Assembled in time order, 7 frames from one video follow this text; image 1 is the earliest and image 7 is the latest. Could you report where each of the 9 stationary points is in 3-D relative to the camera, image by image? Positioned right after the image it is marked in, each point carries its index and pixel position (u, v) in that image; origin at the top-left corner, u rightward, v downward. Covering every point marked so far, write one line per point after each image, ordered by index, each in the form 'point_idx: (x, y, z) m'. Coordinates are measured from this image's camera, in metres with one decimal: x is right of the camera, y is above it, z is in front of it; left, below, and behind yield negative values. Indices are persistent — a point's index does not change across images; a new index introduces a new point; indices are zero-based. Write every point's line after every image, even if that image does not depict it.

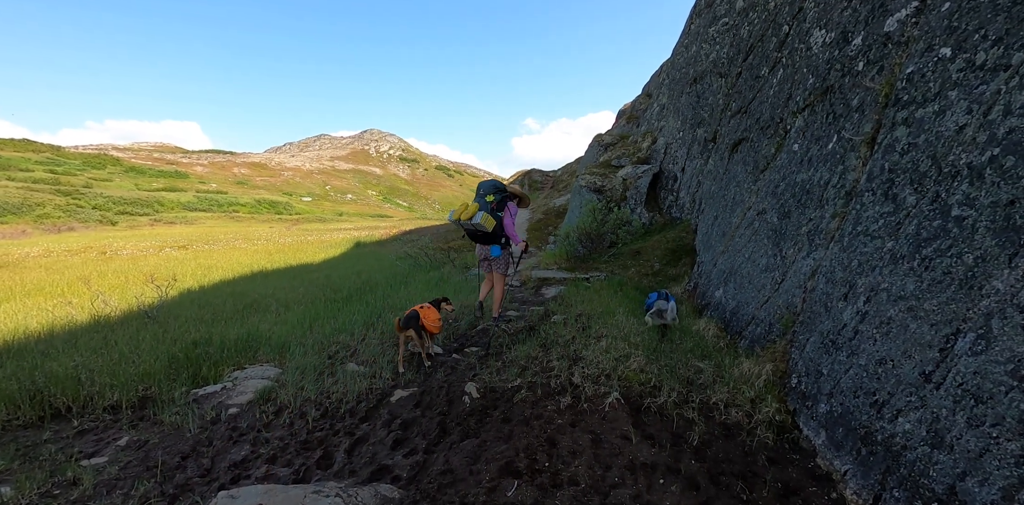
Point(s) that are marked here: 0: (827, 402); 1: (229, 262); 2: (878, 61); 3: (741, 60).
0: (+3.0, -1.4, +4.3) m
1: (-11.6, -0.4, +18.4) m
2: (+4.5, +2.4, +5.5) m
3: (+5.8, +4.9, +11.4) m
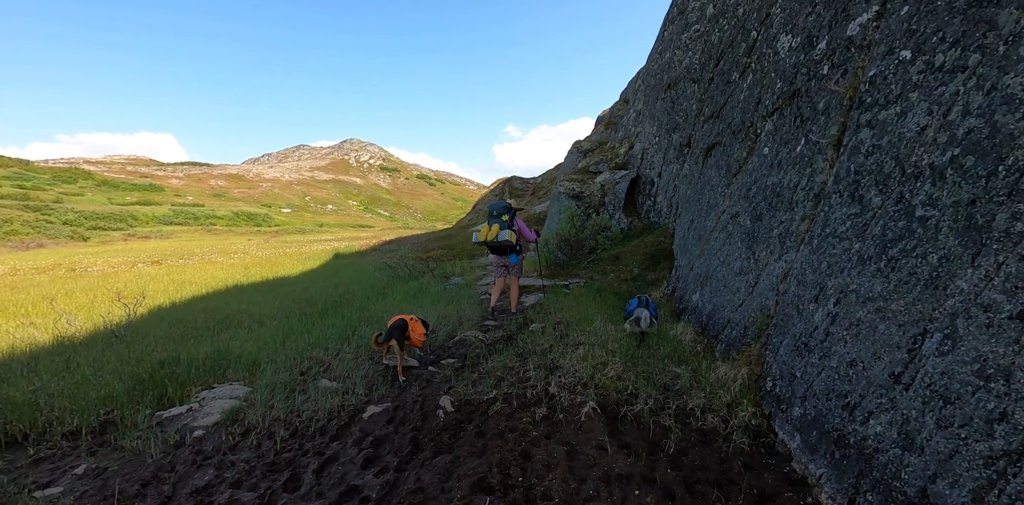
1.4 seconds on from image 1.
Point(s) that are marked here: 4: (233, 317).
0: (+2.8, -1.5, +4.3) m
1: (-12.3, -1.0, +17.9) m
2: (+4.2, +2.3, +5.6) m
3: (+5.2, +4.8, +11.6) m
4: (-5.8, -1.4, +9.3) m
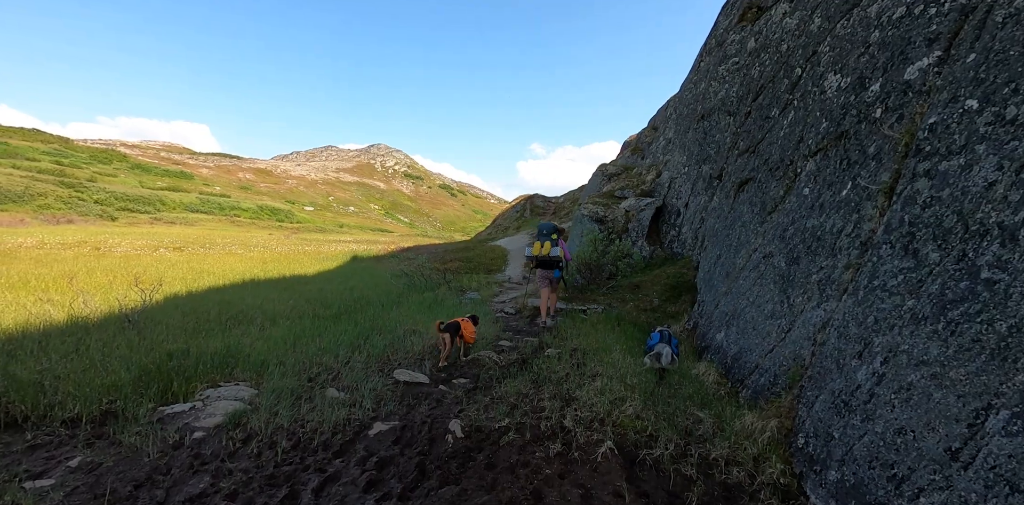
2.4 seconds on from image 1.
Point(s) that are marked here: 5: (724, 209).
0: (+2.9, -1.9, +4.0) m
1: (-11.7, -0.6, +18.1) m
2: (+4.6, +1.7, +5.4) m
3: (+6.0, +3.9, +11.4) m
4: (-5.5, -1.2, +9.3) m
5: (+5.3, +1.1, +11.3) m
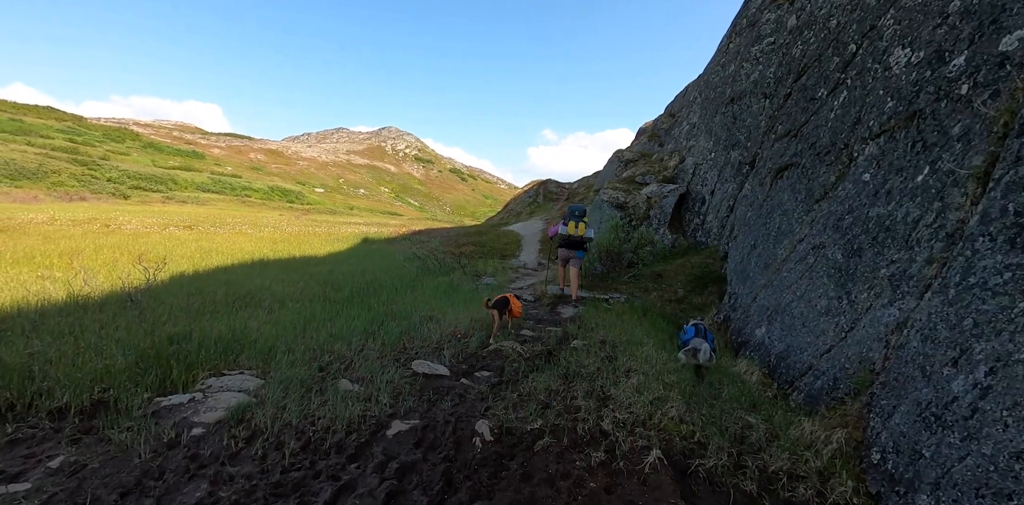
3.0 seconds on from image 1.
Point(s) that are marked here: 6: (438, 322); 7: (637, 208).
0: (+3.2, -1.8, +3.4) m
1: (-11.1, +0.2, +17.7) m
2: (+5.0, +1.8, +4.7) m
3: (+6.6, +4.1, +10.6) m
4: (-5.1, -0.8, +8.8) m
5: (+5.8, +1.3, +10.6) m
6: (-1.3, -1.2, +7.8) m
7: (+4.8, +1.7, +17.1) m
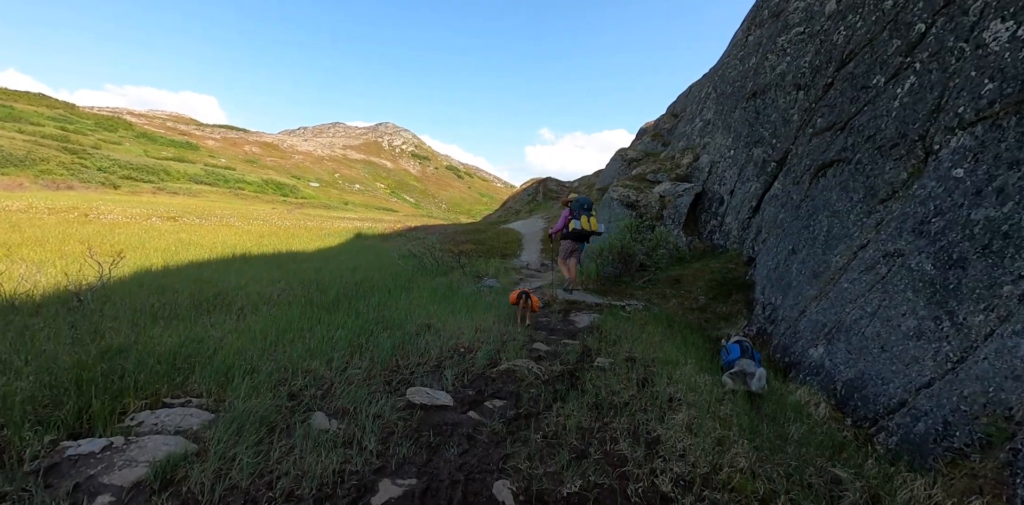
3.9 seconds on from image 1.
0: (+3.4, -1.9, +2.4) m
1: (-11.0, +0.5, +16.5) m
2: (+5.3, +1.6, +3.7) m
3: (+6.8, +3.9, +9.6) m
4: (-4.9, -0.7, +7.7) m
5: (+6.0, +1.2, +9.6) m
6: (-1.1, -1.2, +6.7) m
7: (+4.9, +1.6, +16.1) m
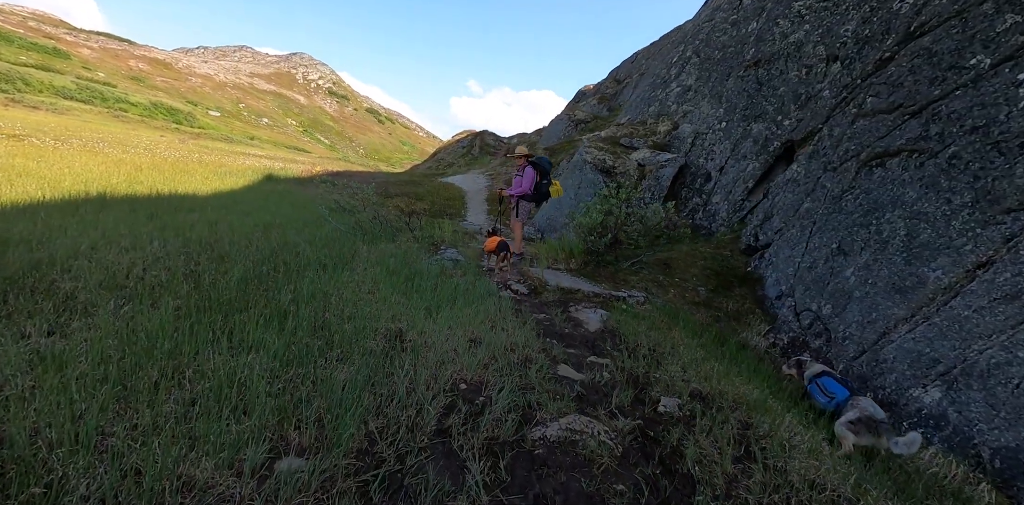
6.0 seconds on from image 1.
0: (+4.2, -2.4, +1.0) m
1: (-12.1, +2.2, +12.2) m
2: (+6.1, +1.2, +2.3) m
3: (+6.8, +3.9, +8.2) m
4: (-4.8, -0.2, +4.7) m
5: (+5.8, +1.3, +8.3) m
6: (-0.9, -1.0, +4.5) m
7: (+3.6, +2.4, +14.4) m
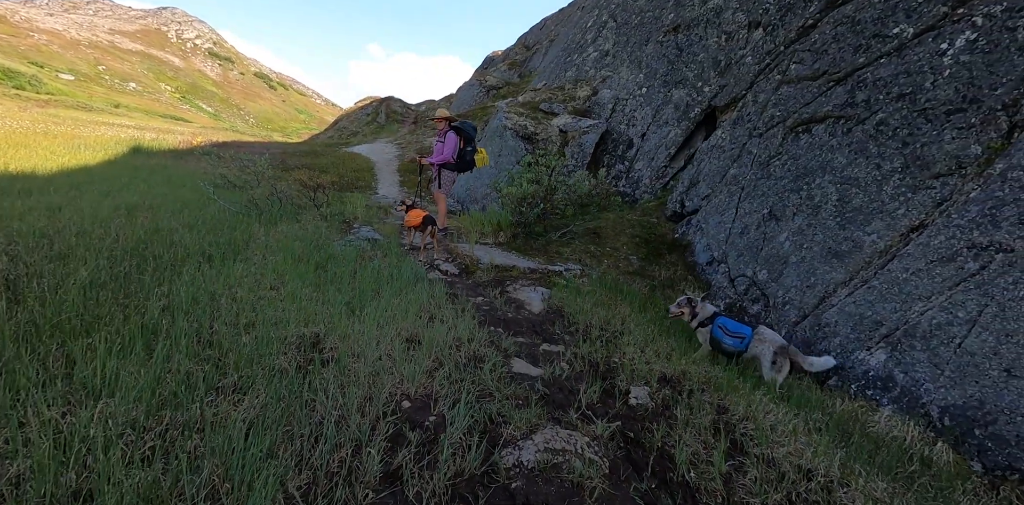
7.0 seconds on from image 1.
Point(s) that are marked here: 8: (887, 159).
0: (+4.4, -2.3, +1.2) m
1: (-13.9, +2.2, +8.8) m
2: (+6.0, +1.5, +2.6) m
3: (+5.4, +4.6, +8.3) m
4: (-5.2, -0.3, +3.0) m
5: (+4.5, +1.9, +8.4) m
6: (-1.3, -0.9, +3.6) m
7: (+1.2, +3.3, +13.9) m
8: (+4.9, +1.3, +5.7) m
